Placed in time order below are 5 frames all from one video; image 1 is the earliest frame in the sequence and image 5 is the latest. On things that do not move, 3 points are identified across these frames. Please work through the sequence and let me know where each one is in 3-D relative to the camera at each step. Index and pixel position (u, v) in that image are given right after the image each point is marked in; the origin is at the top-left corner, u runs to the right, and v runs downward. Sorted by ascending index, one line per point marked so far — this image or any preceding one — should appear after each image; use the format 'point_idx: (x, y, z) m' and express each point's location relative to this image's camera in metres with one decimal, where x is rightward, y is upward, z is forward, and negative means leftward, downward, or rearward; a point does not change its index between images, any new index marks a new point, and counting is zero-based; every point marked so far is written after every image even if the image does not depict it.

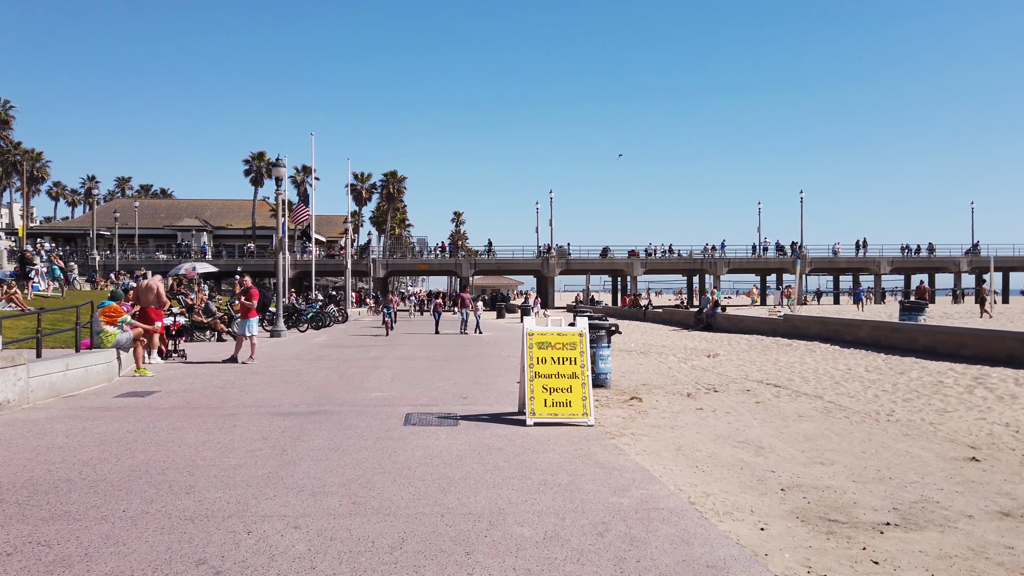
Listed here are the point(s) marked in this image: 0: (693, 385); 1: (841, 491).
0: (+3.3, -1.8, +13.4) m
1: (+2.8, -1.7, +6.2) m
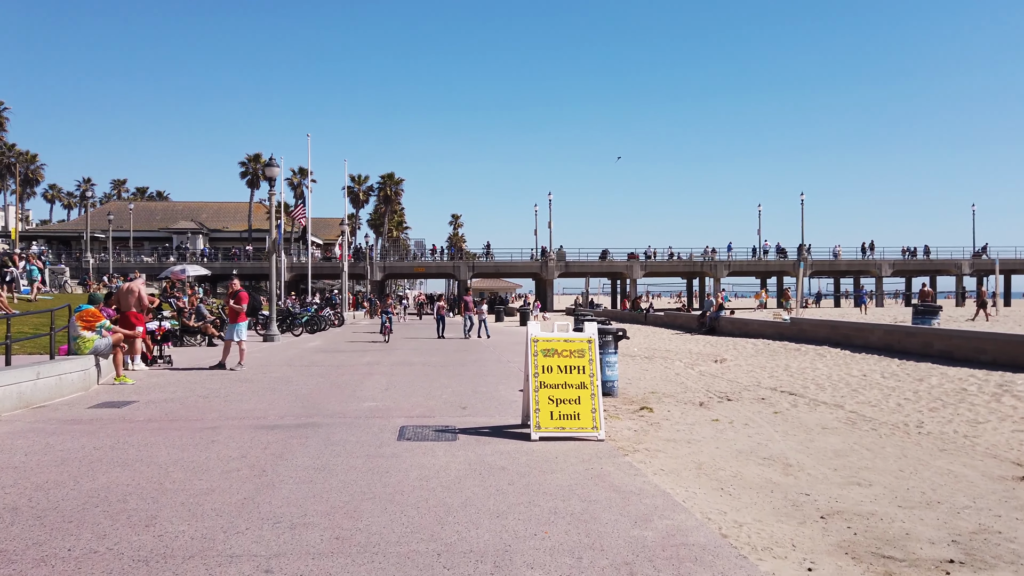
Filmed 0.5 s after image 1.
0: (+3.3, -1.8, +12.7) m
1: (+2.8, -1.7, +5.5) m
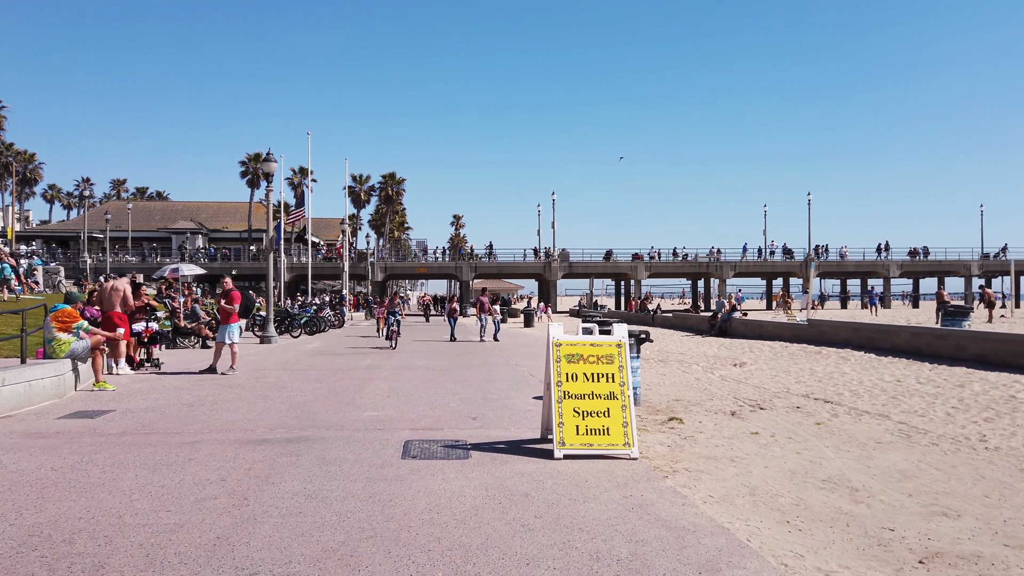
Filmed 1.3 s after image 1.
0: (+3.5, -1.8, +11.7) m
1: (+3.0, -1.7, +4.5) m
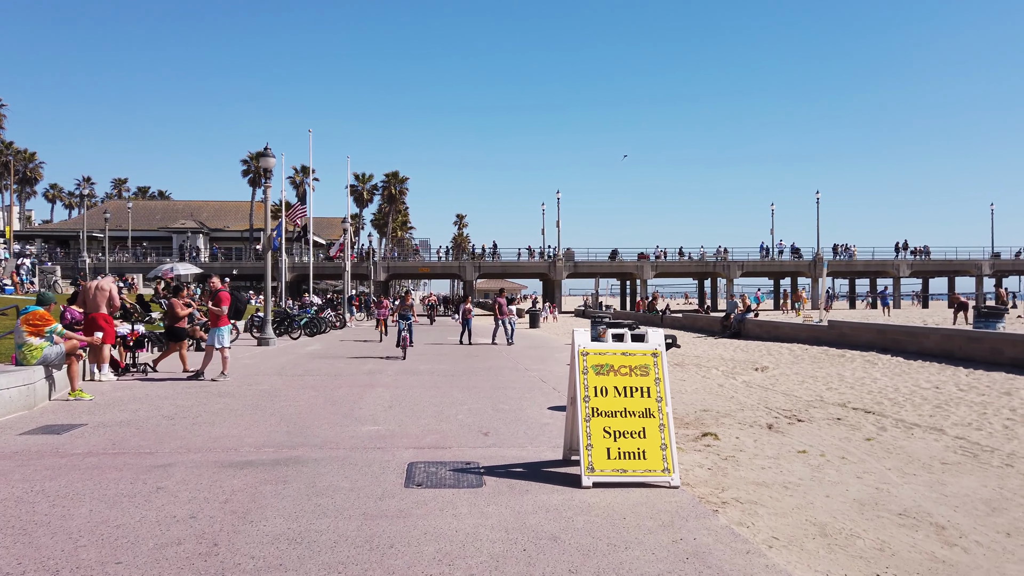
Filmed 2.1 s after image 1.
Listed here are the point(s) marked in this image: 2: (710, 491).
0: (+3.7, -1.8, +10.7) m
1: (+3.1, -1.7, +3.6) m
2: (+1.6, -1.6, +6.0) m
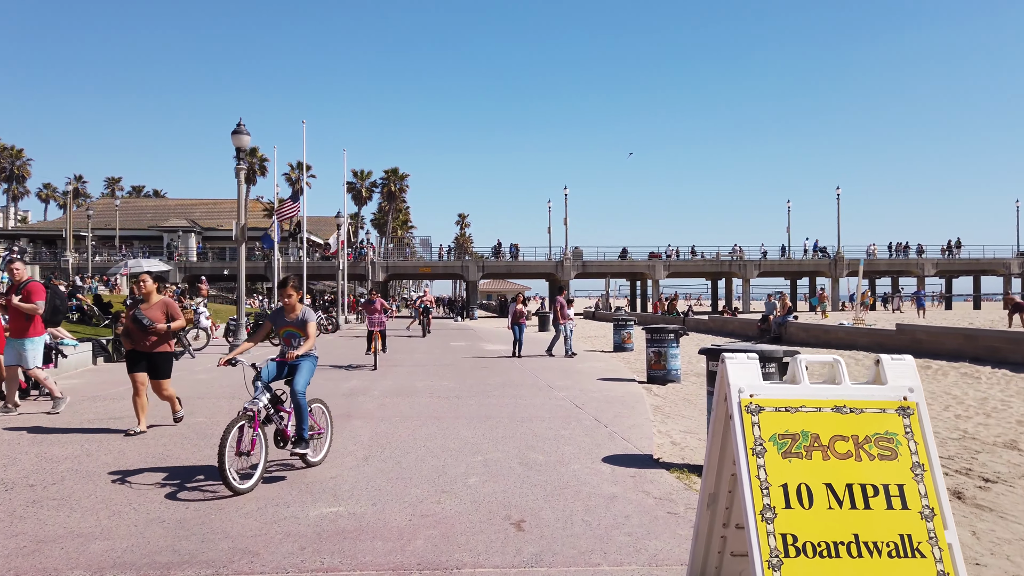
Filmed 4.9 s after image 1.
0: (+4.0, -1.7, +7.3) m
1: (+3.5, -1.6, +0.2) m
2: (+1.9, -1.6, +2.6) m
